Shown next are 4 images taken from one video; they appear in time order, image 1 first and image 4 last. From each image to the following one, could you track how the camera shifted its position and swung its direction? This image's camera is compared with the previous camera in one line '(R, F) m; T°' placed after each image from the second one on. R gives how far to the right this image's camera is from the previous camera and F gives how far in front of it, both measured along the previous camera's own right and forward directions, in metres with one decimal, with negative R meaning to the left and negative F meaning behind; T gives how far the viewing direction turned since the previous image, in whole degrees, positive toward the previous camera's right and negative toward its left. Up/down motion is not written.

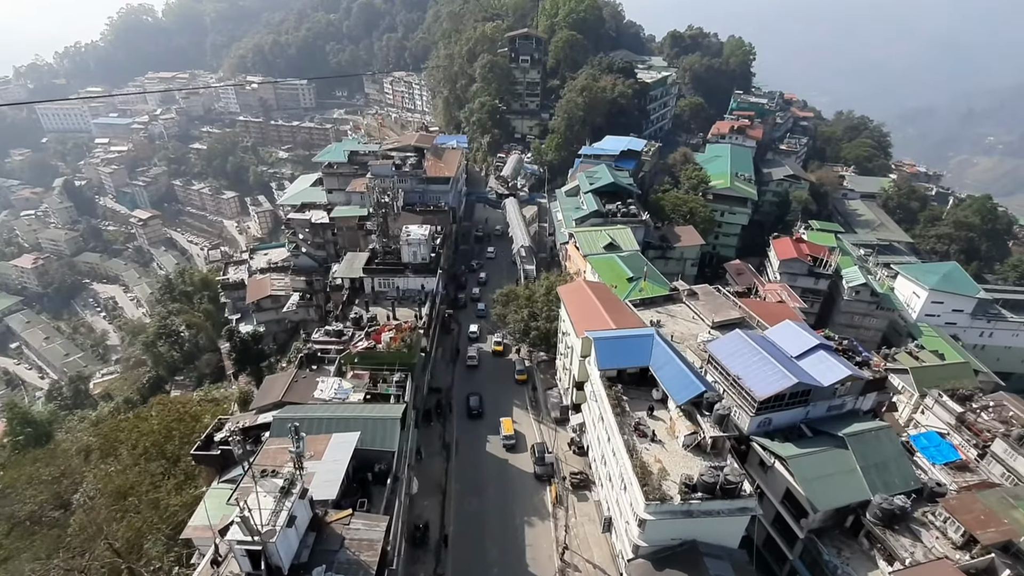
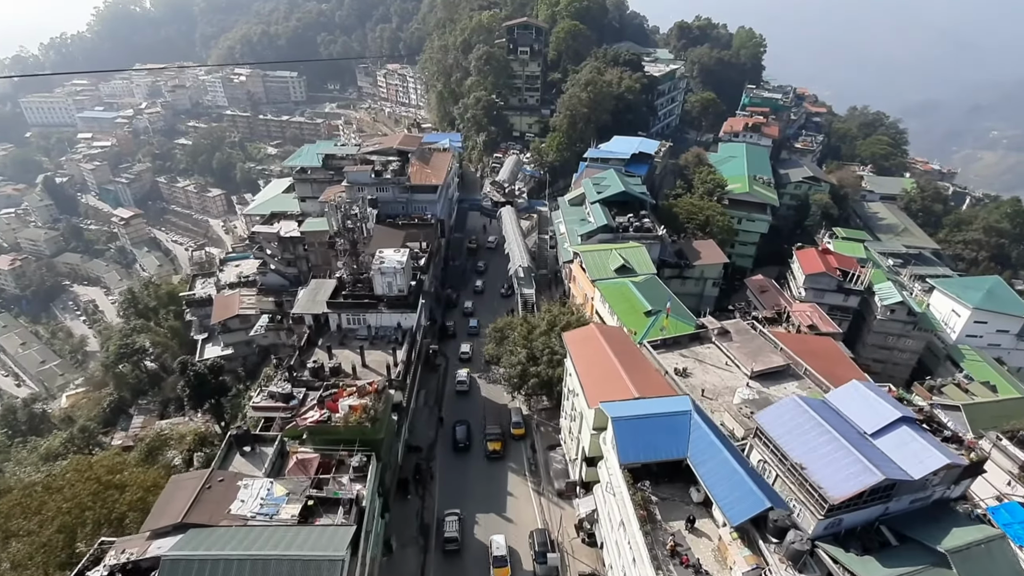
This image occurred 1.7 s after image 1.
(+0.2, +4.8) m; 0°
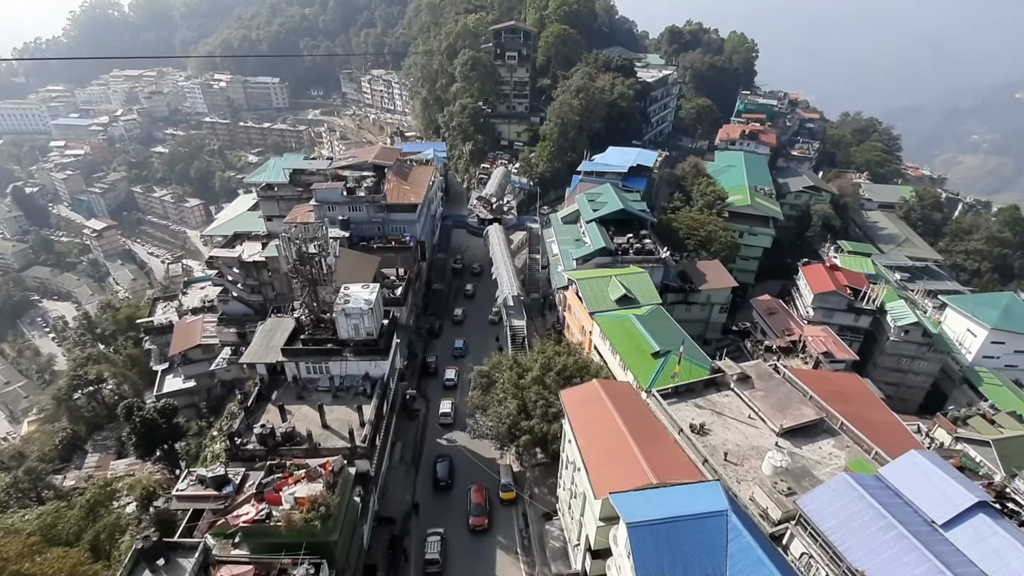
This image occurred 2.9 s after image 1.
(+0.1, +3.2) m; +1°
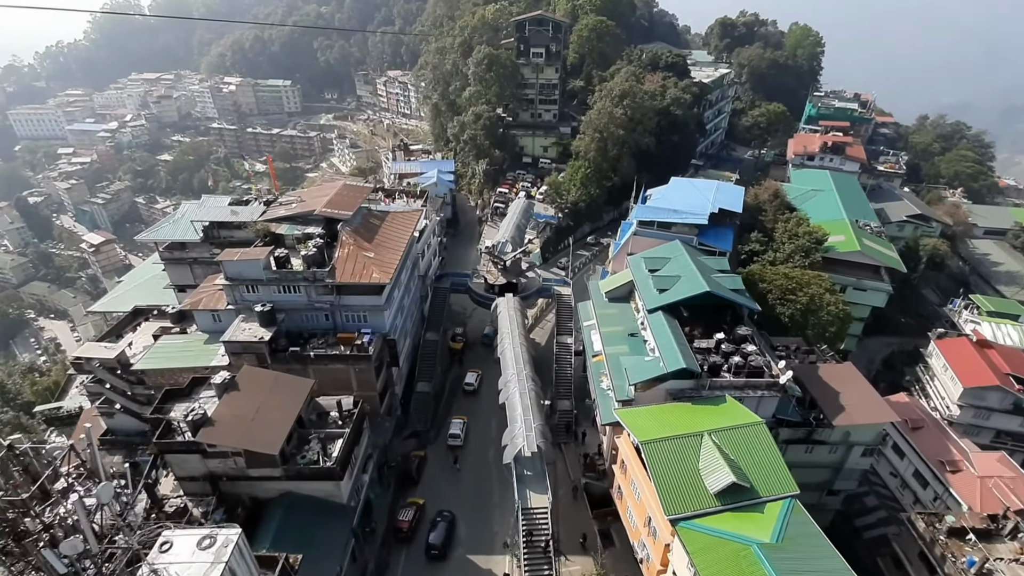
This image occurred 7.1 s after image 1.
(+0.3, +11.3) m; -3°
